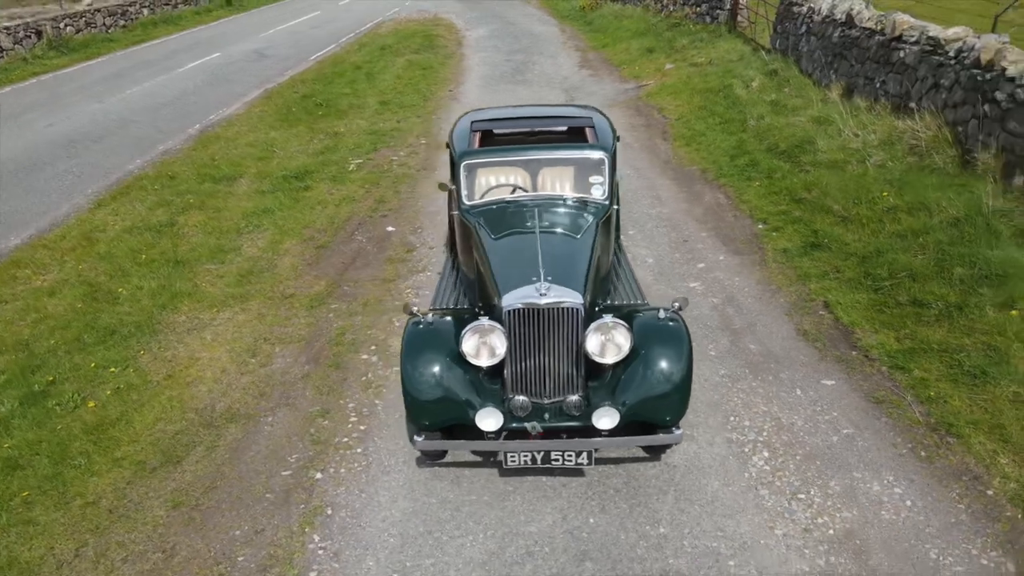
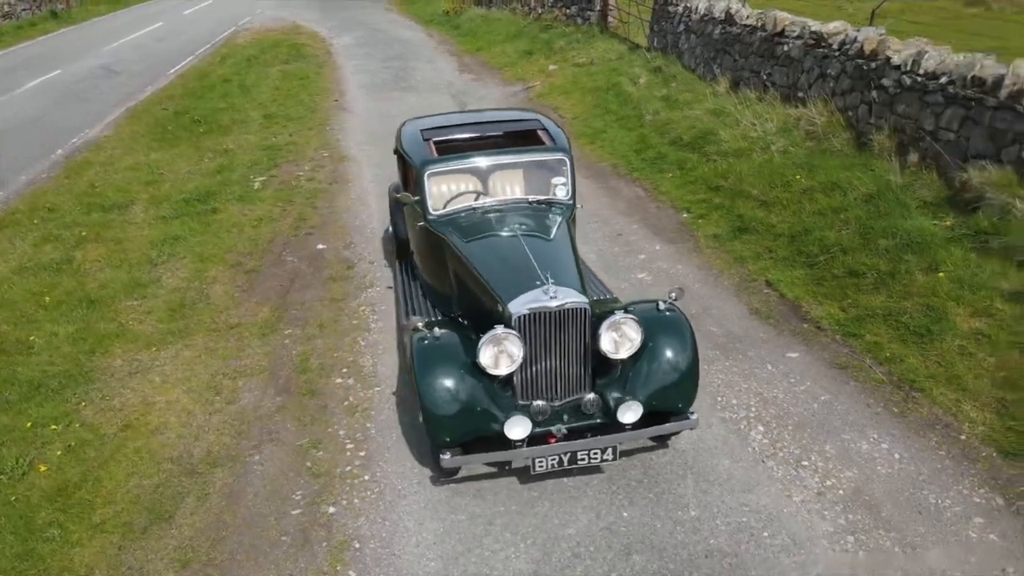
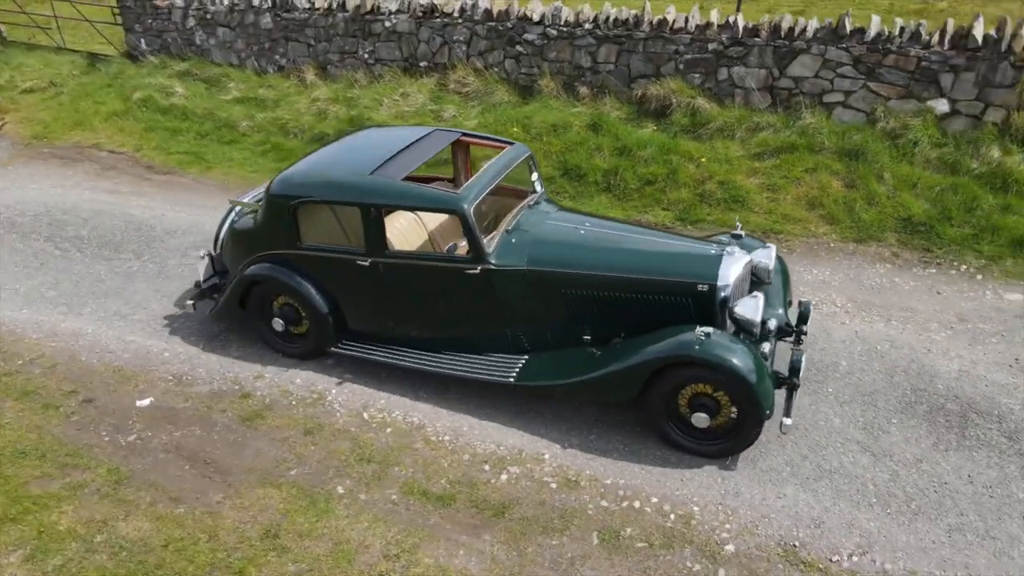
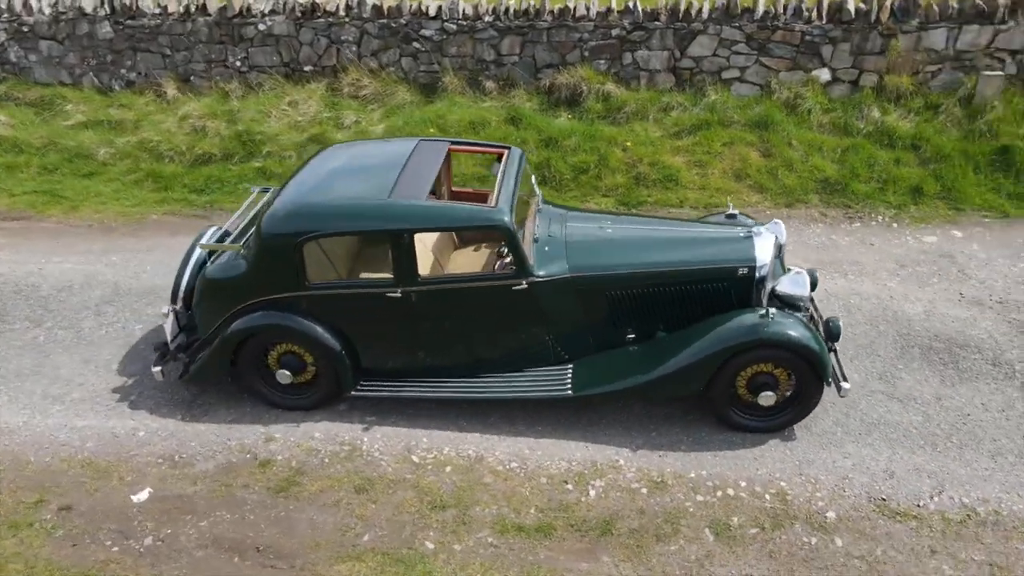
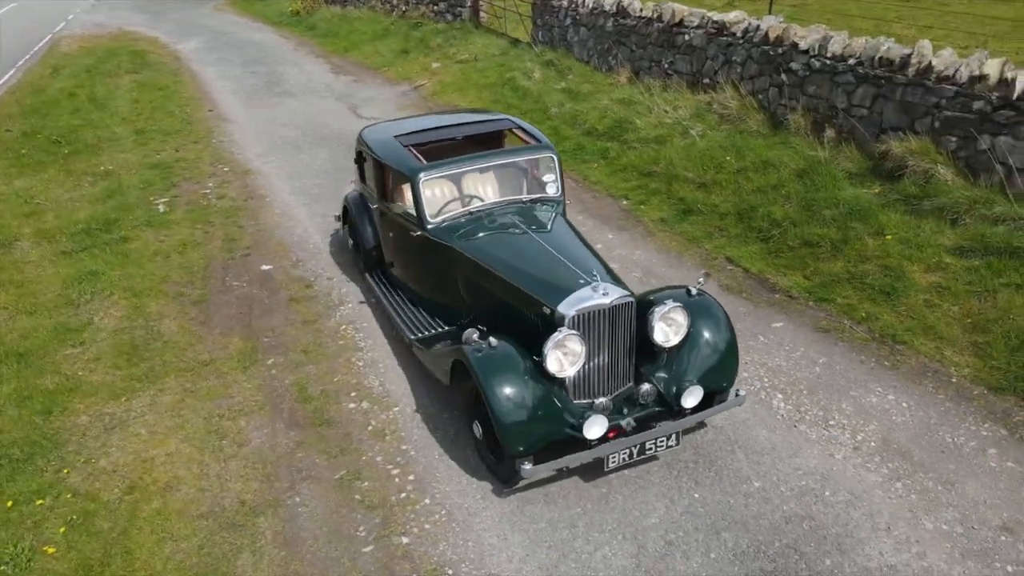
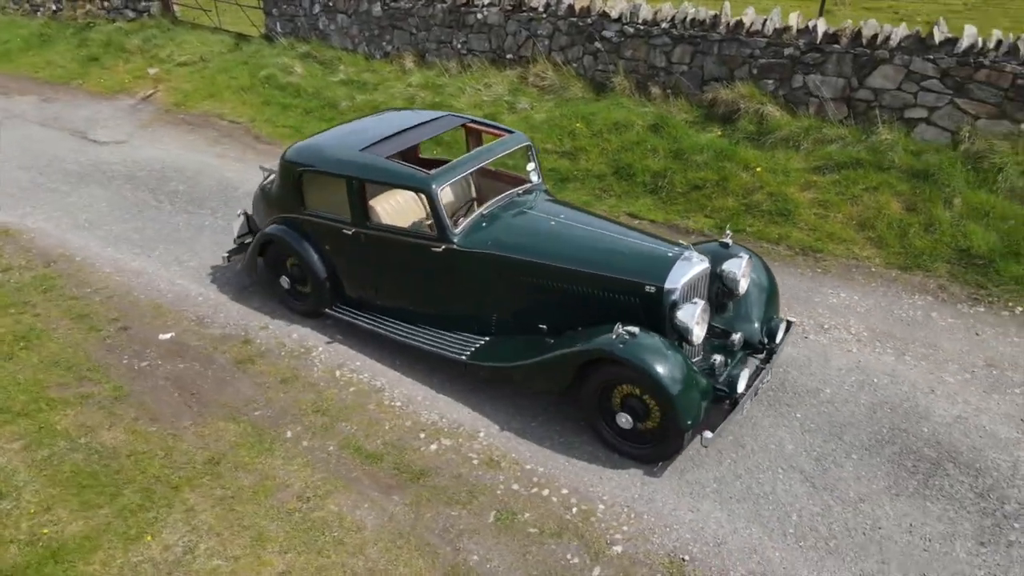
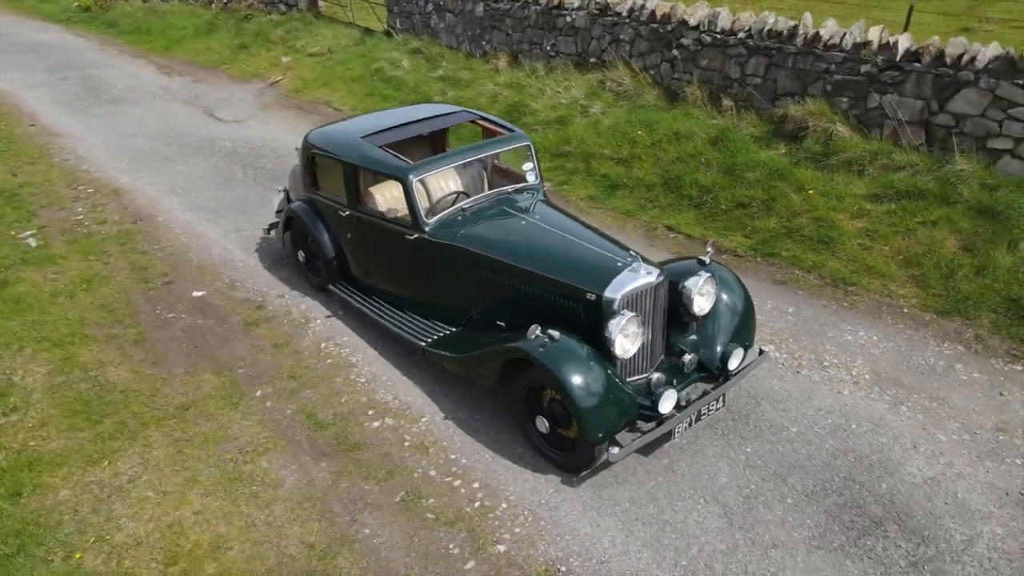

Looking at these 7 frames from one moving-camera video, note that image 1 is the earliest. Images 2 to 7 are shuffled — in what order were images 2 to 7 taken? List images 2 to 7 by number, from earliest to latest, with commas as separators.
2, 5, 7, 6, 3, 4
